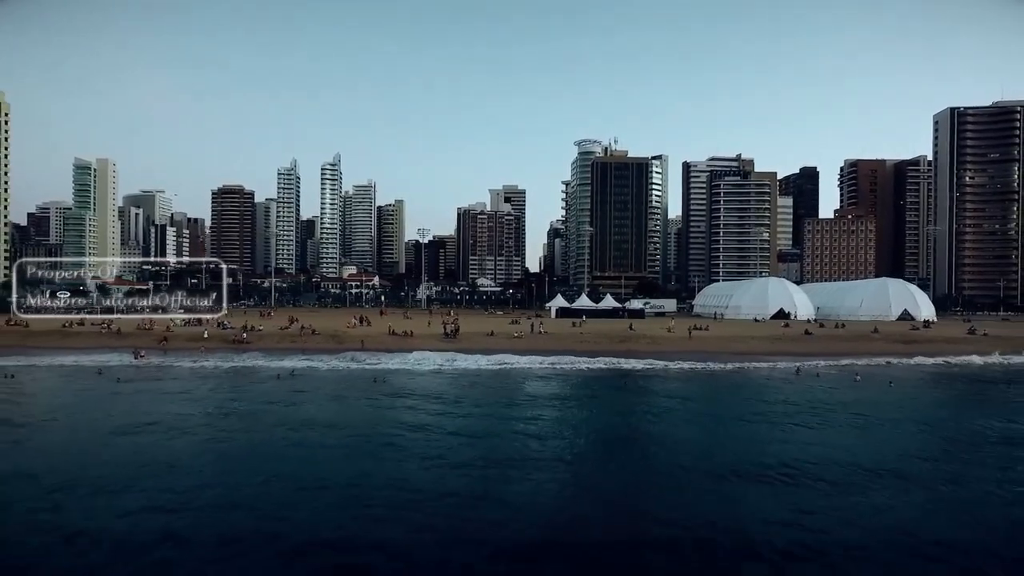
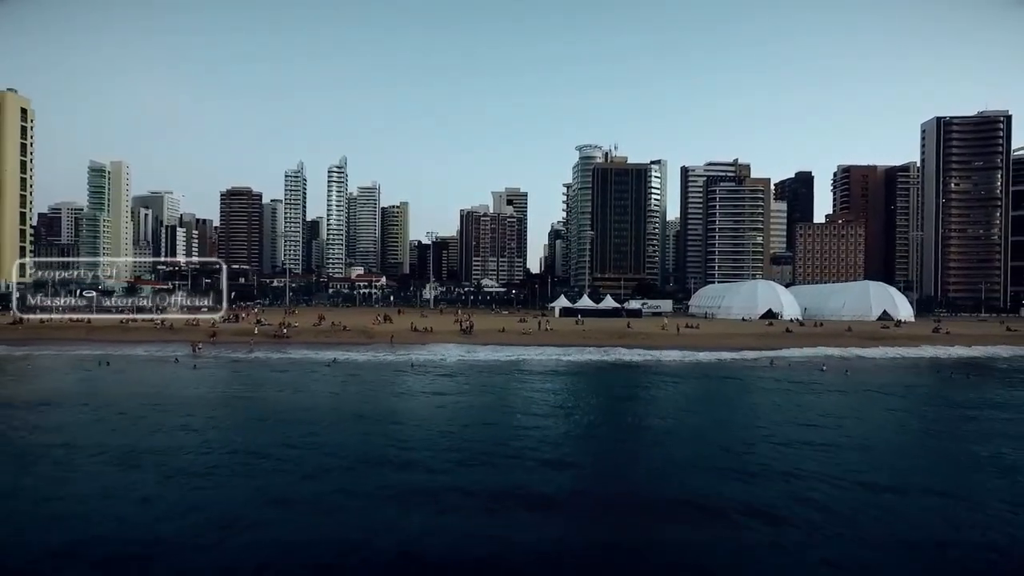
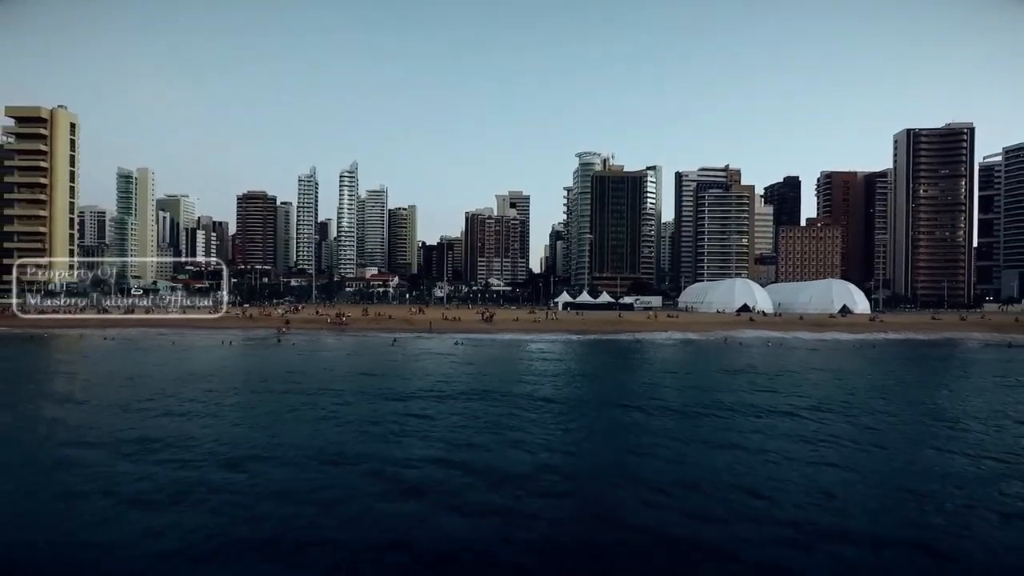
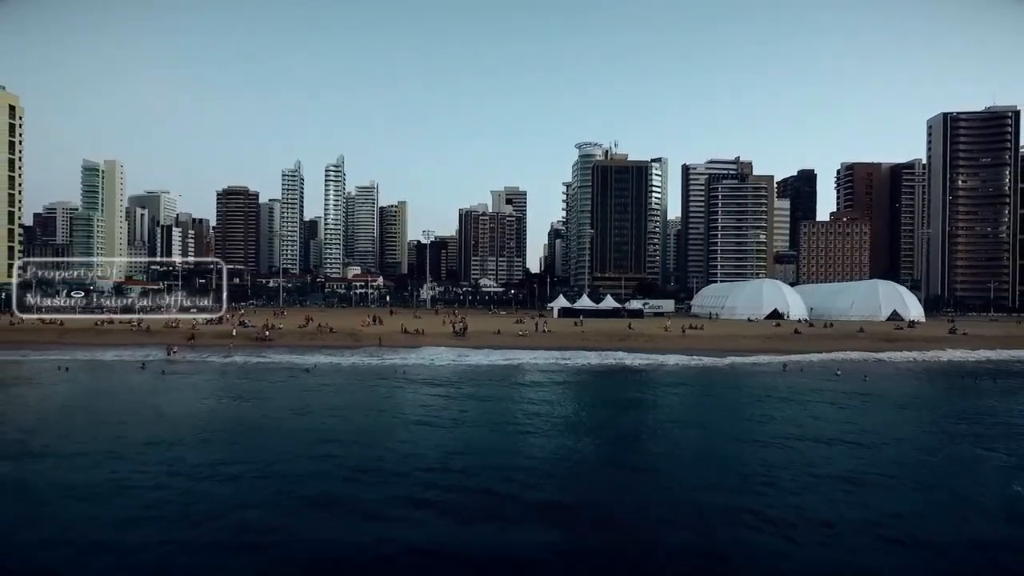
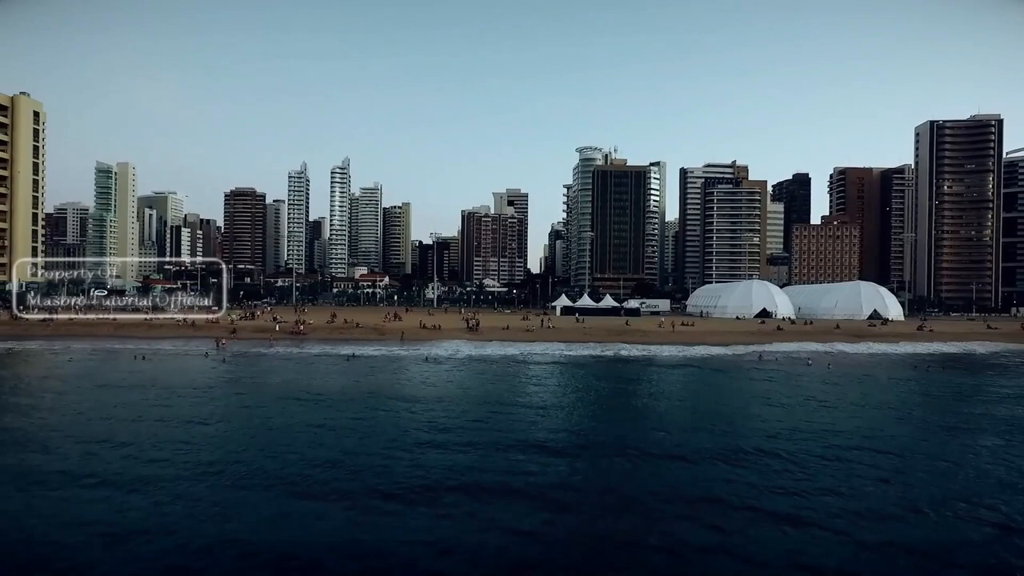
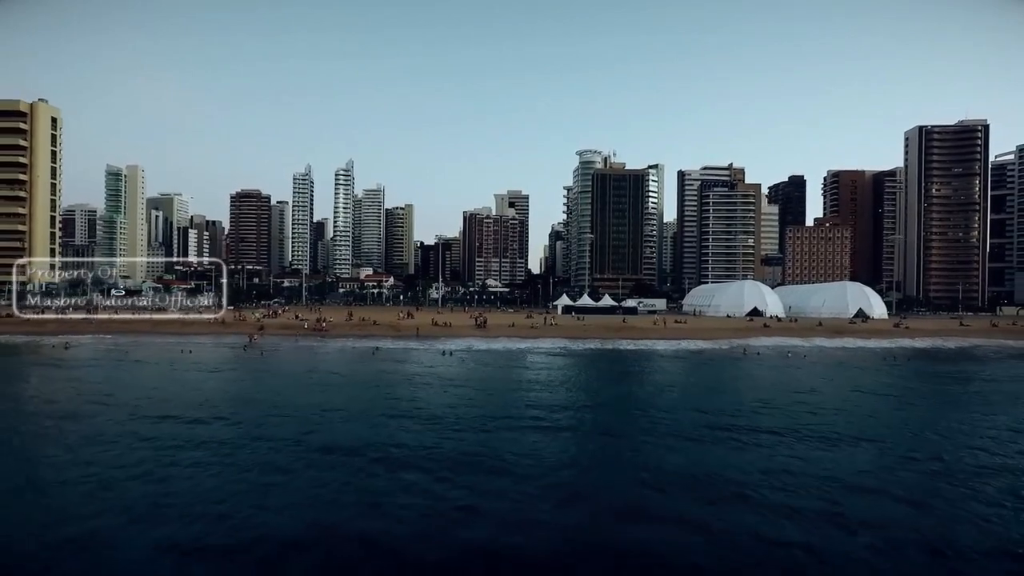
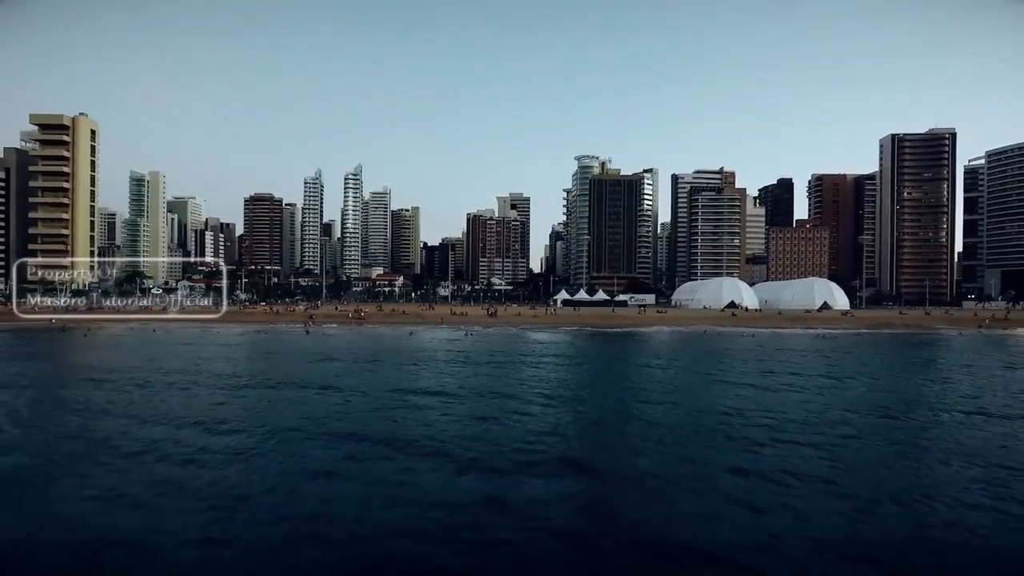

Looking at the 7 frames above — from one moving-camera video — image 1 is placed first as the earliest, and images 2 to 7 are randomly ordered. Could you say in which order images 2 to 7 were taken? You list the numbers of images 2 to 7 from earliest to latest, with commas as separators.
4, 2, 5, 6, 3, 7
